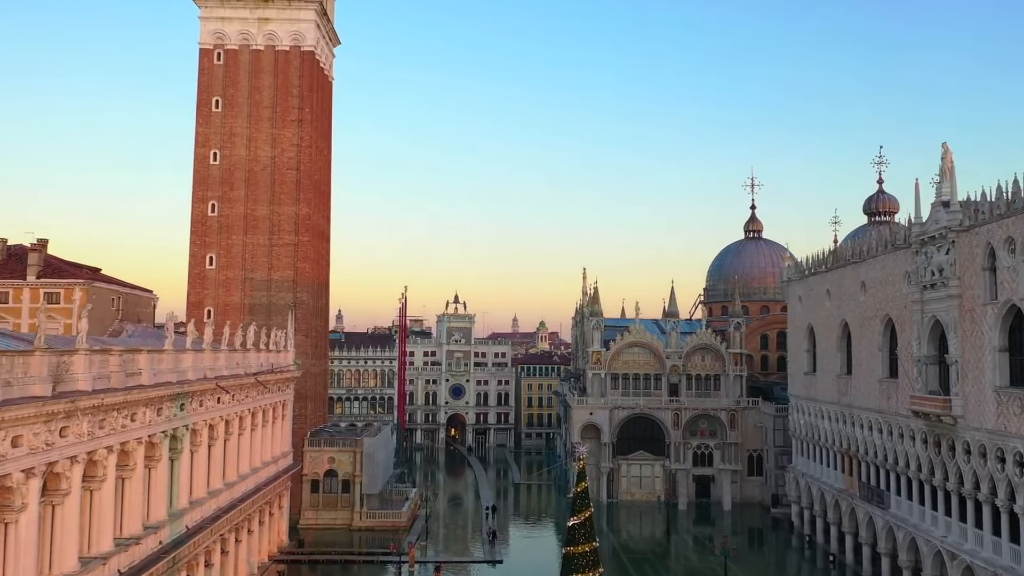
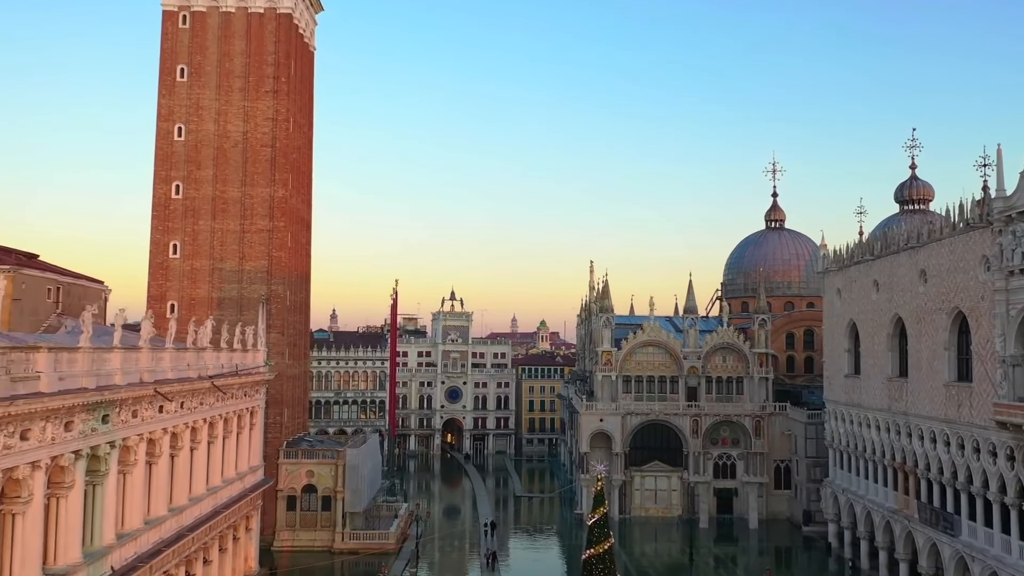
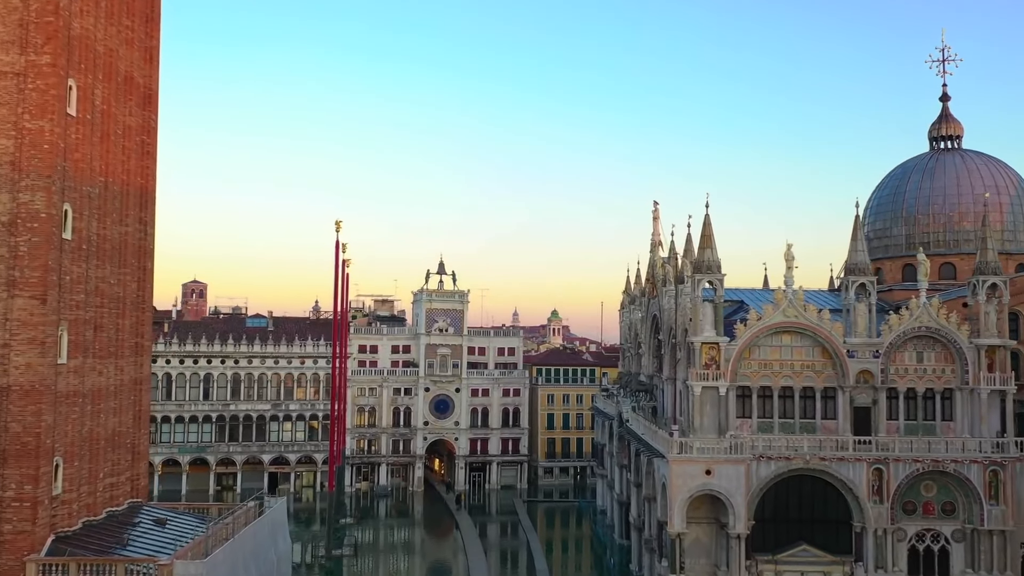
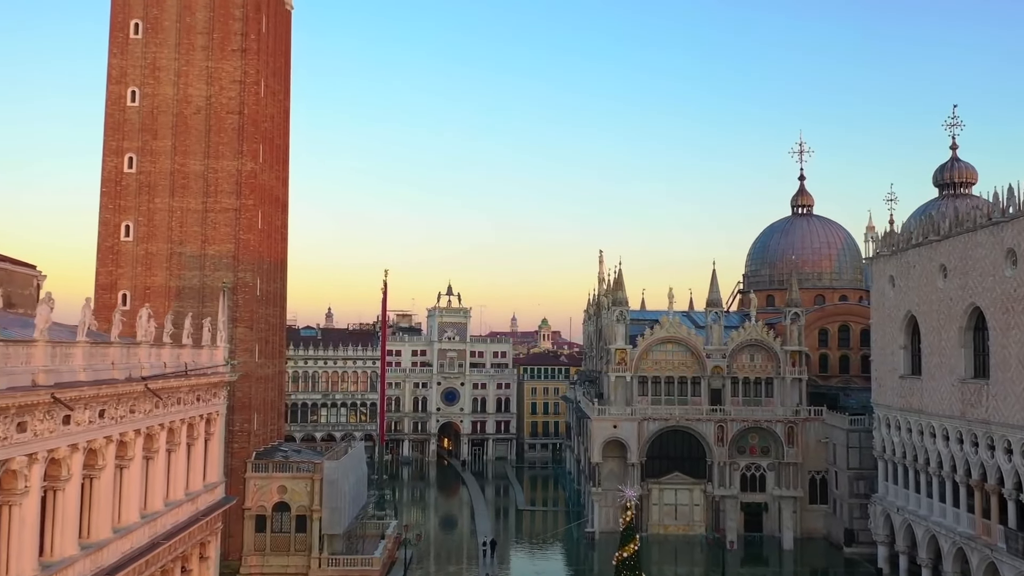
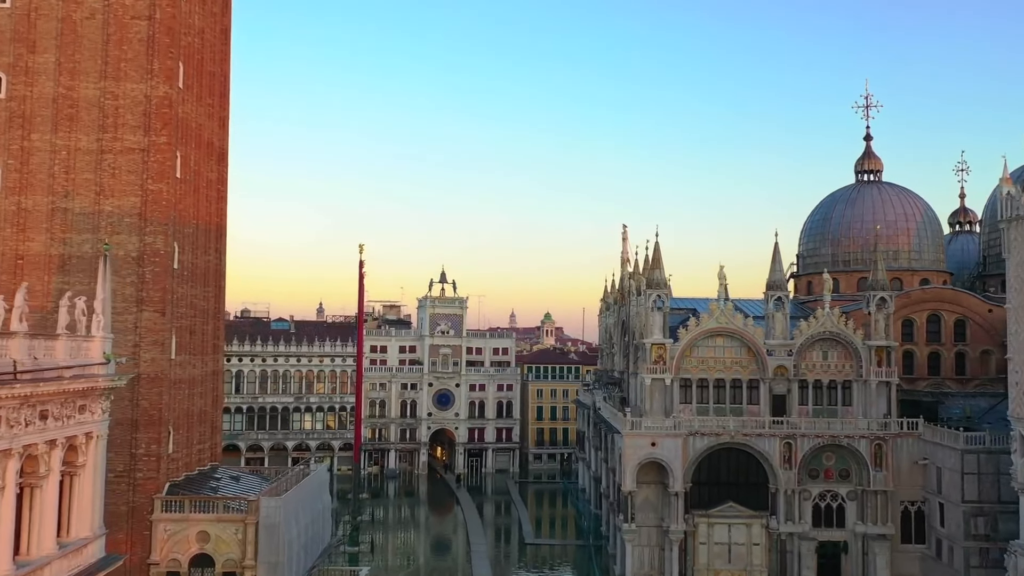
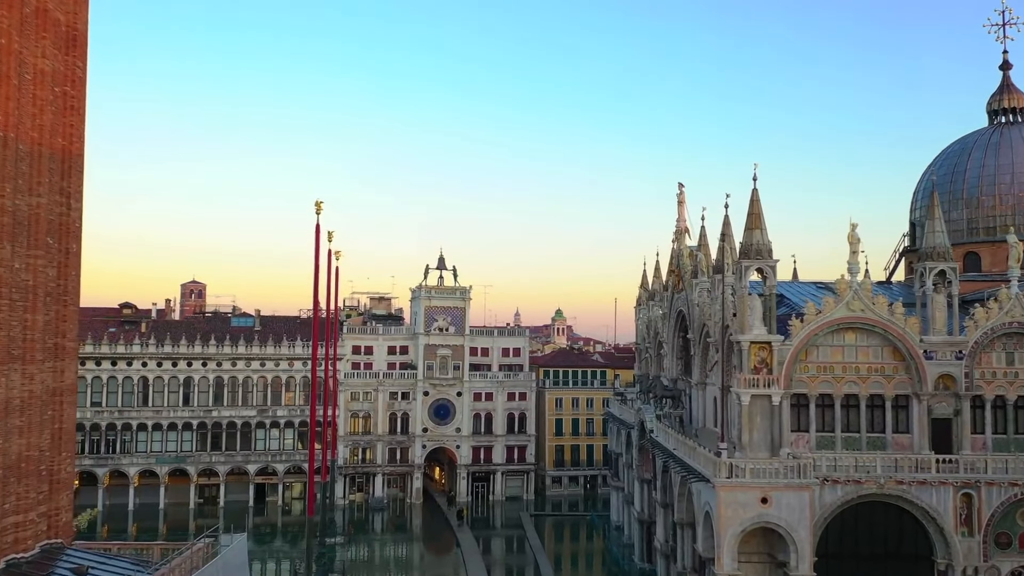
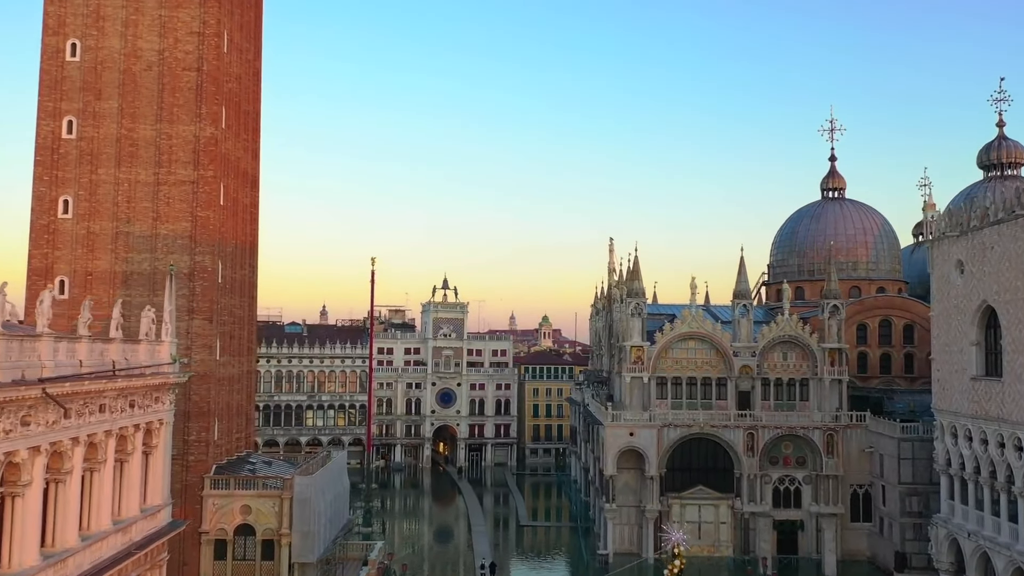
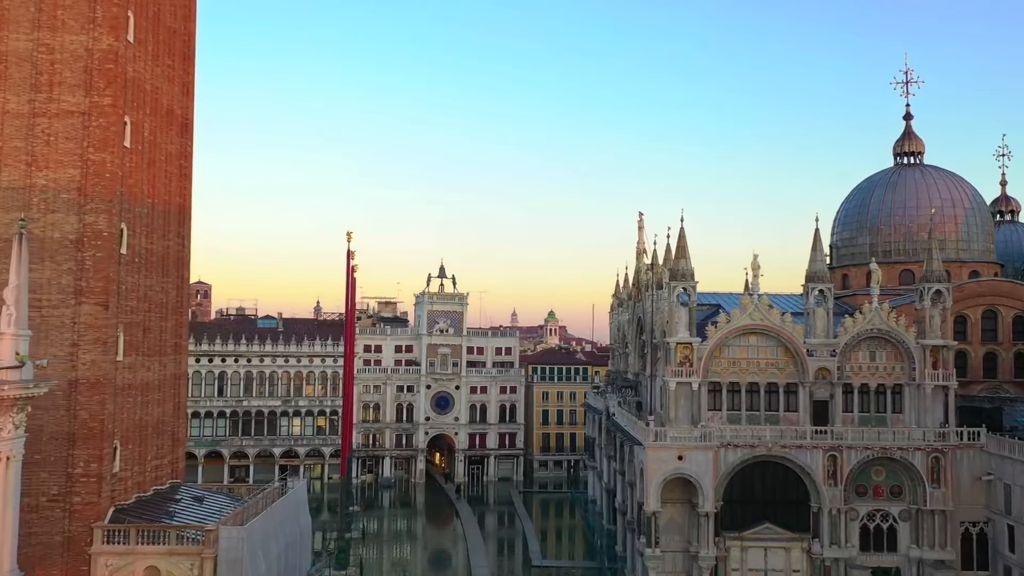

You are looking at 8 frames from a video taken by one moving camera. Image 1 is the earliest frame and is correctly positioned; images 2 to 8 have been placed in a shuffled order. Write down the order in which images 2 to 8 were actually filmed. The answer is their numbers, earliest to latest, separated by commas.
2, 4, 7, 5, 8, 3, 6
